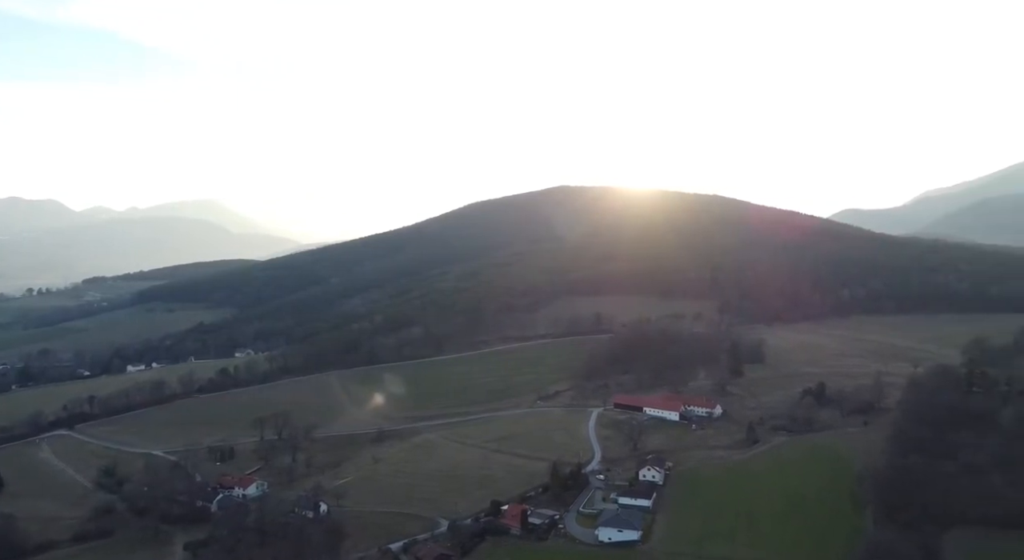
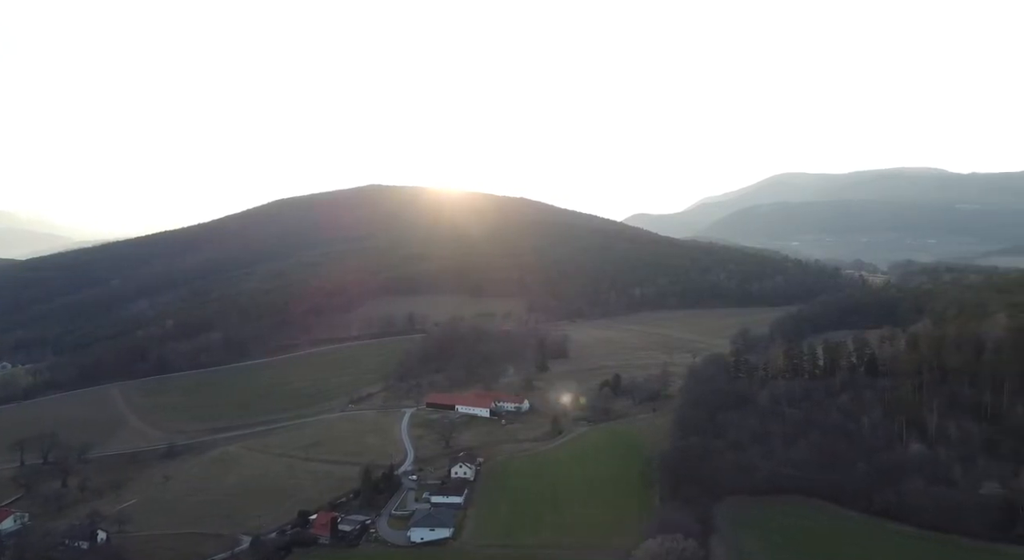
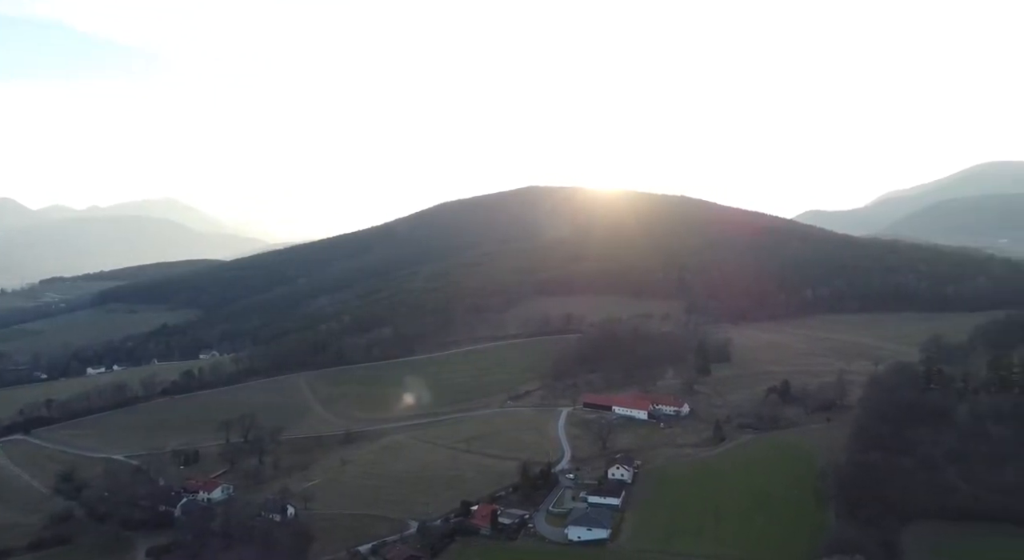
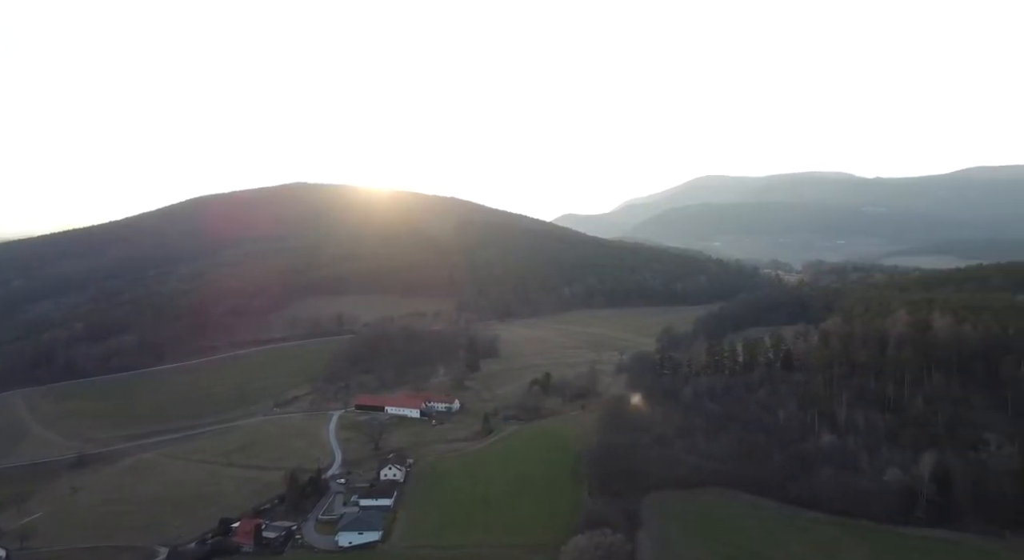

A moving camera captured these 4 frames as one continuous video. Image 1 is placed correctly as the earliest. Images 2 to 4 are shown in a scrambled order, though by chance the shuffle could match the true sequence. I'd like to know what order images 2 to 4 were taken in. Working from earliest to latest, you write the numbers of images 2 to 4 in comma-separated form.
3, 2, 4
